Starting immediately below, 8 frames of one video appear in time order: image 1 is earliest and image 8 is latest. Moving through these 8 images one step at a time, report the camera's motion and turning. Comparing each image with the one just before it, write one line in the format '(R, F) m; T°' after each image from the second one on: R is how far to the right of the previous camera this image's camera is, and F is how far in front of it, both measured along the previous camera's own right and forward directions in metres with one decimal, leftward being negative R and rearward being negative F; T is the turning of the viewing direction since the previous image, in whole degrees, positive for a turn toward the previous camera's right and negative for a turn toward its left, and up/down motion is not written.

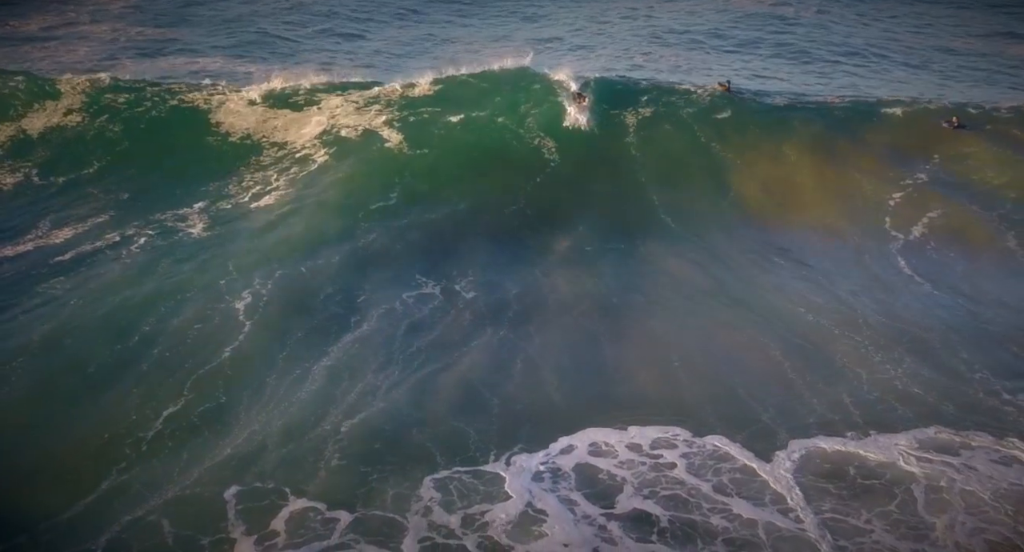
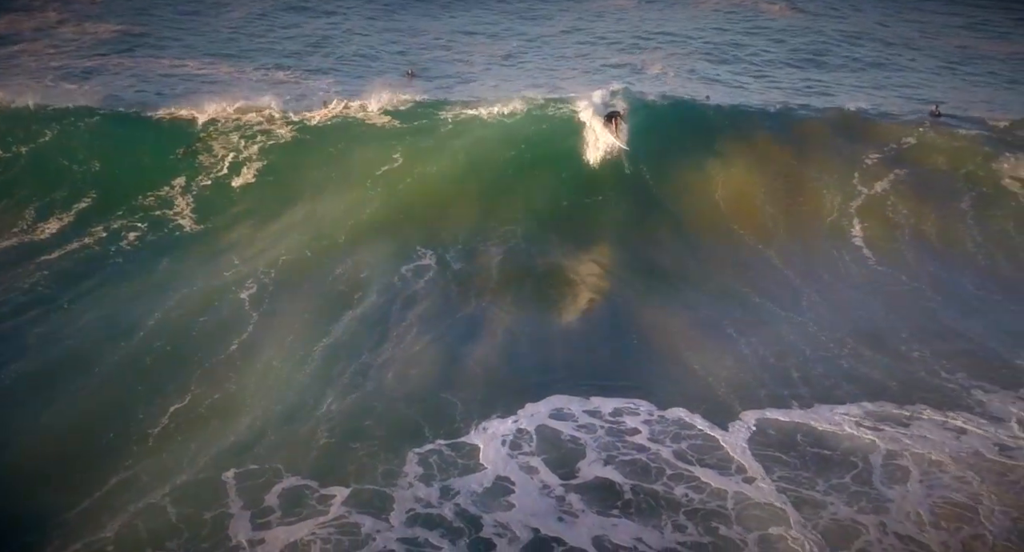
(+1.5, -0.6) m; -7°
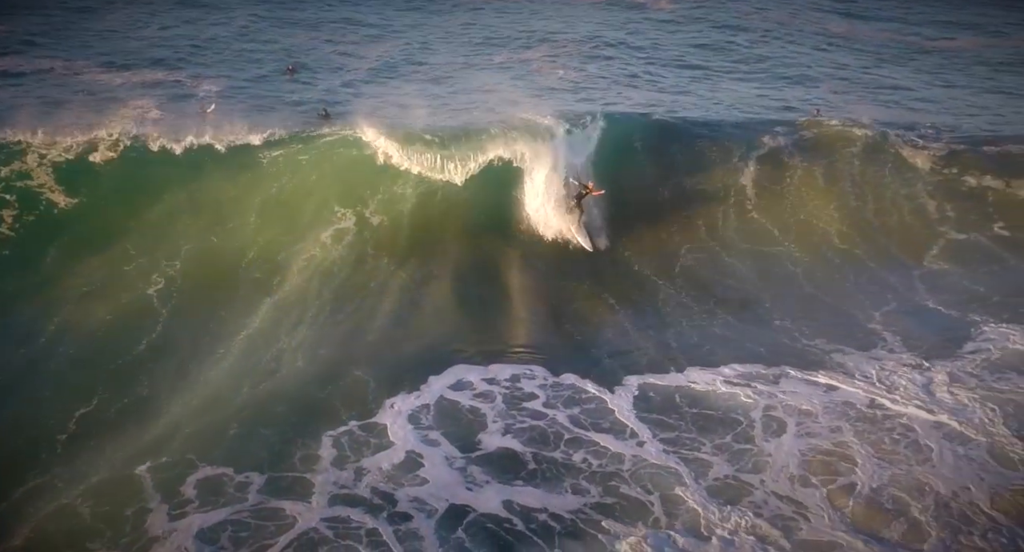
(+0.1, -0.7) m; +5°
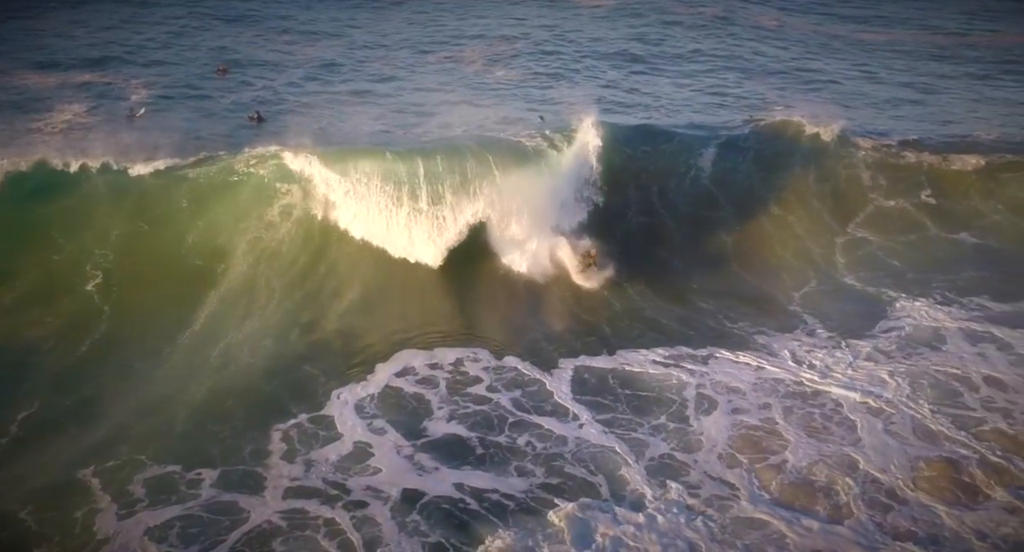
(-0.1, -0.5) m; +4°
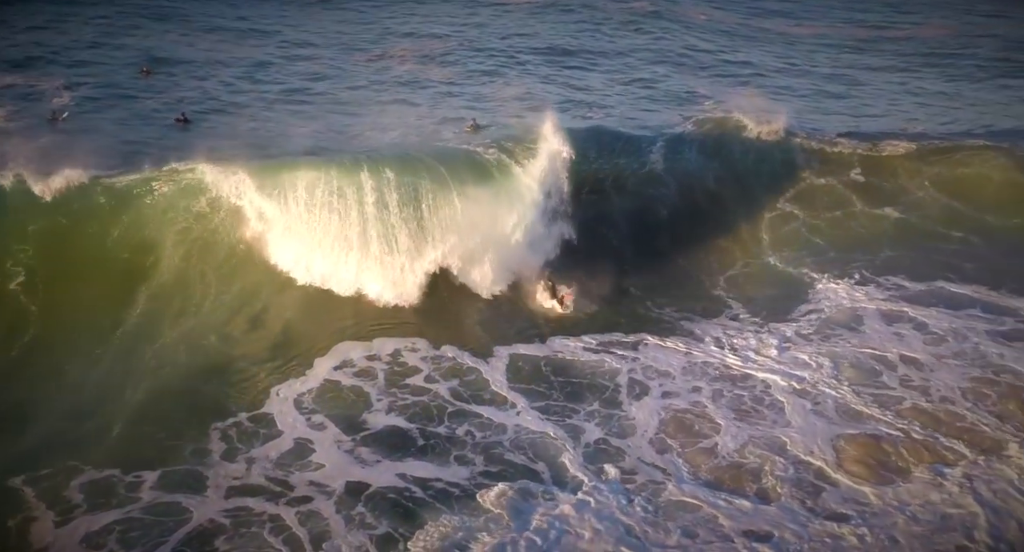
(0.0, -0.3) m; +4°
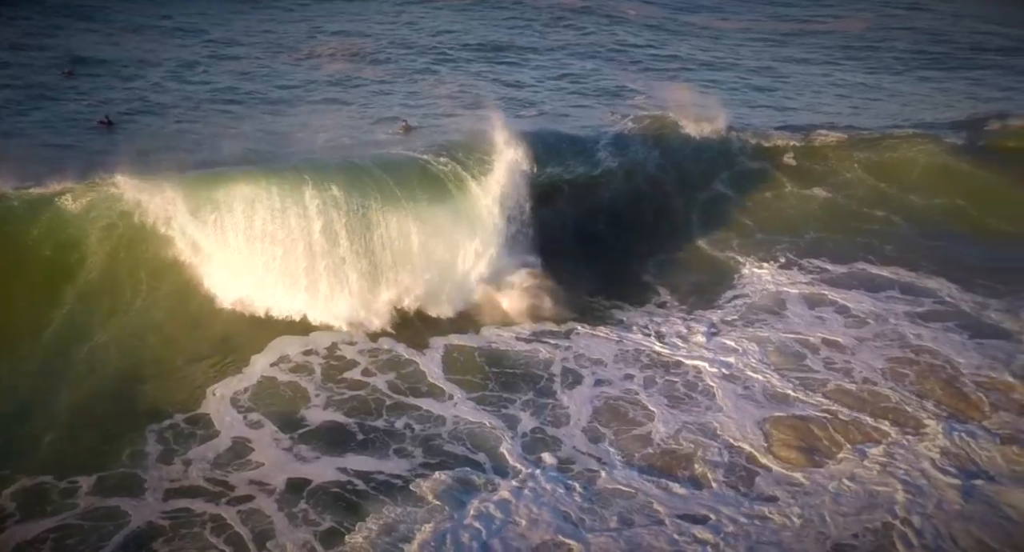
(0.0, -0.2) m; +4°
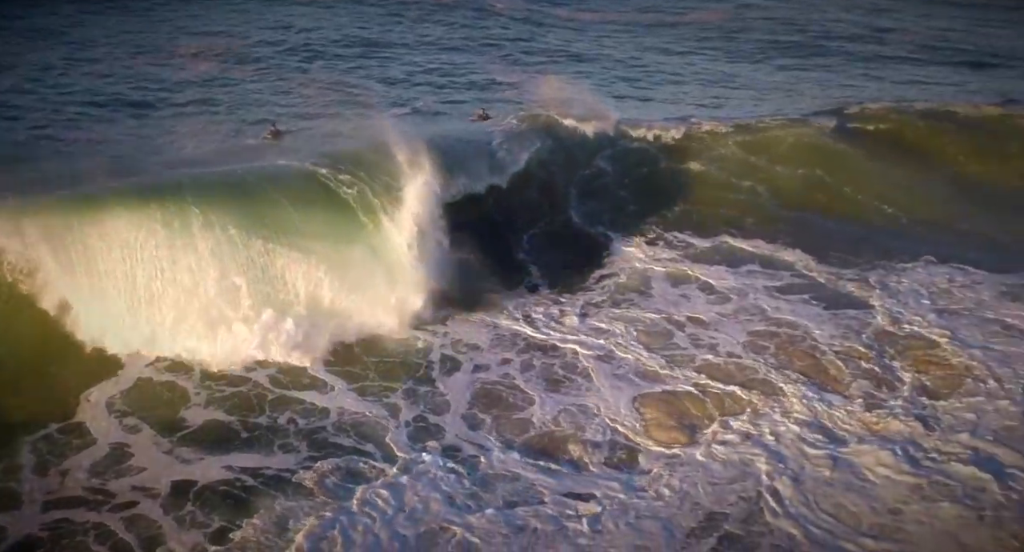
(+0.1, -0.5) m; +7°
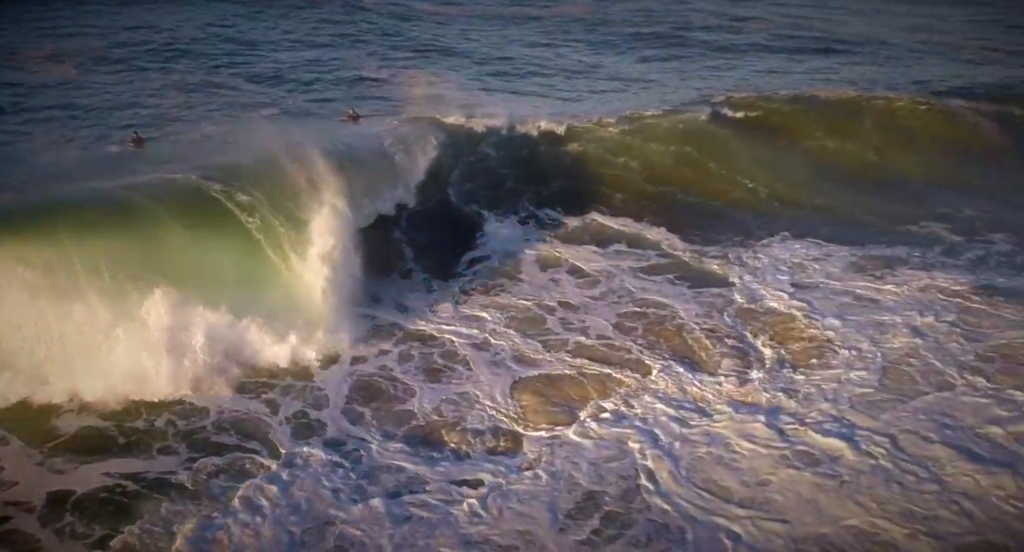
(+0.1, -0.5) m; +7°
